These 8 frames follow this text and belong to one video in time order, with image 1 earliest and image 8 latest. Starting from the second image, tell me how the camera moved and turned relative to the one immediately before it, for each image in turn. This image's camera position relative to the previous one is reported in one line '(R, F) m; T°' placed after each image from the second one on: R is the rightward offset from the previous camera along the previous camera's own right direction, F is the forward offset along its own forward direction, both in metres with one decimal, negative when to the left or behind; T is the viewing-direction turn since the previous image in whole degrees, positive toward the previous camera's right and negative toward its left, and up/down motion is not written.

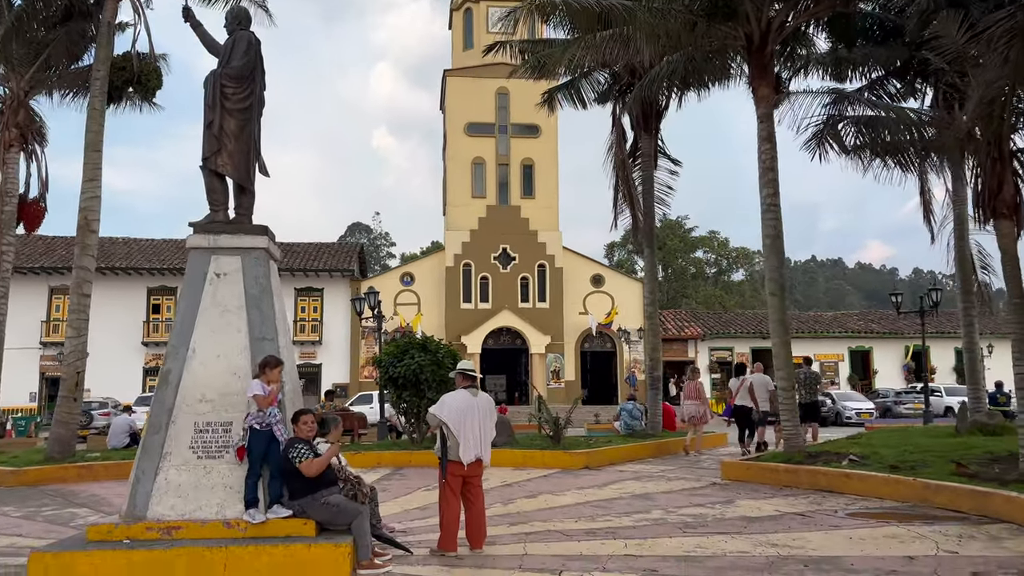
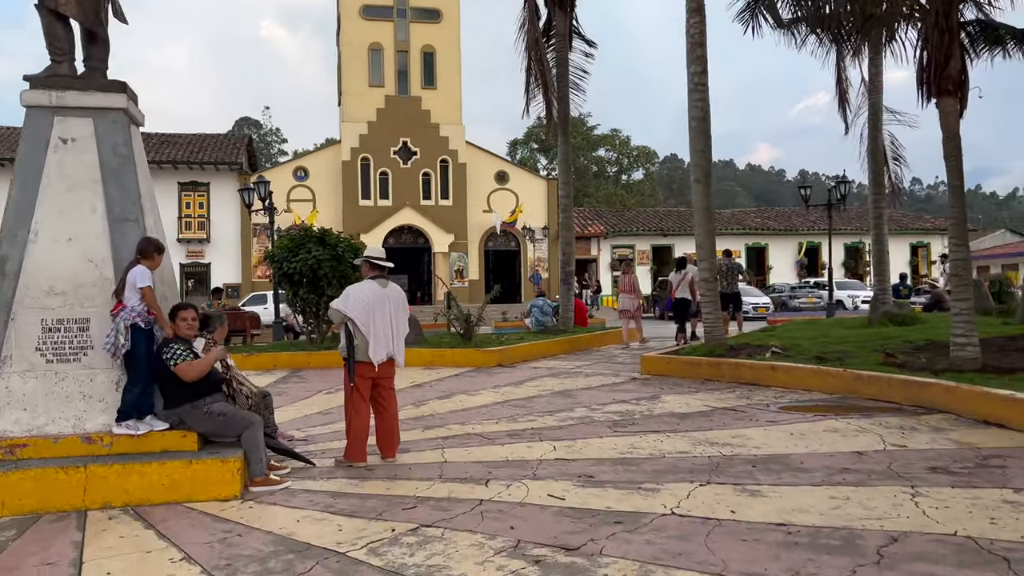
(-0.1, +0.9) m; +7°
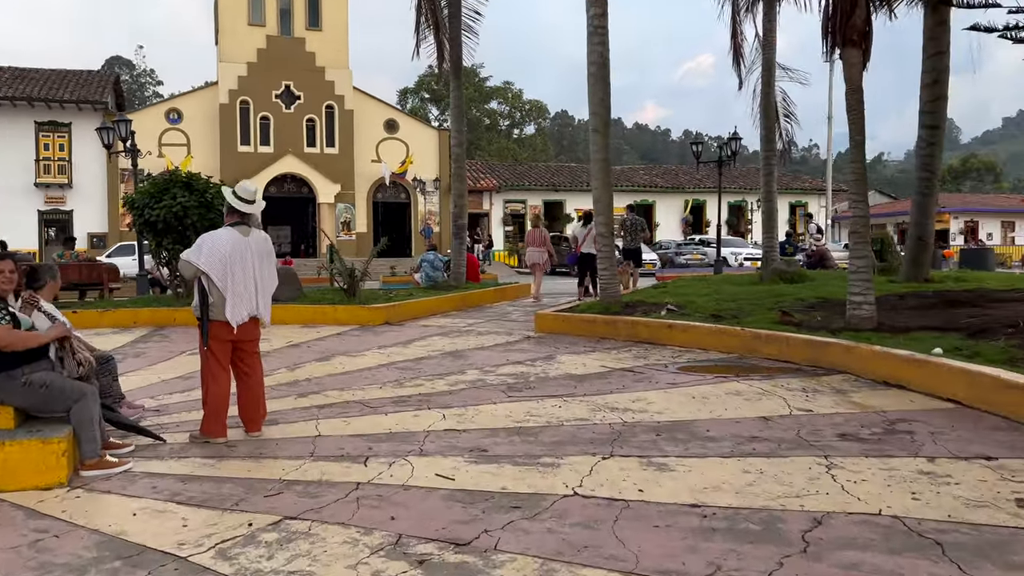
(0.0, +0.6) m; +7°
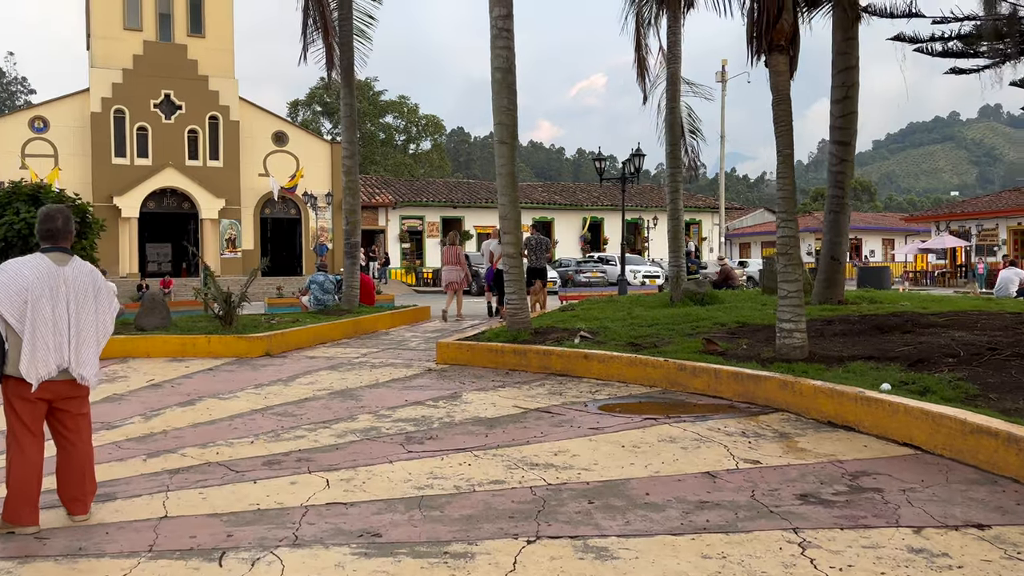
(0.0, +1.0) m; +7°
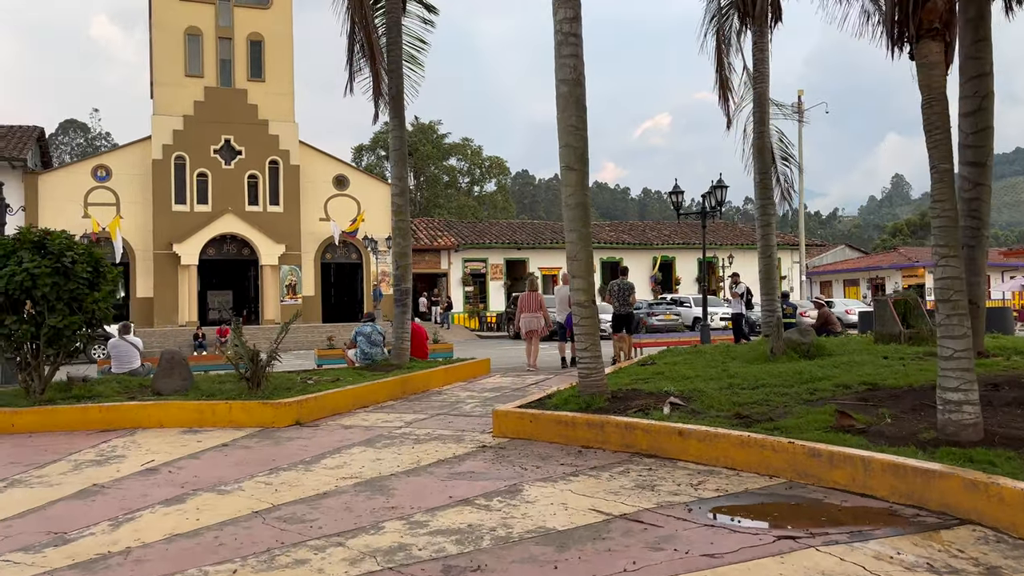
(0.0, +1.6) m; -4°
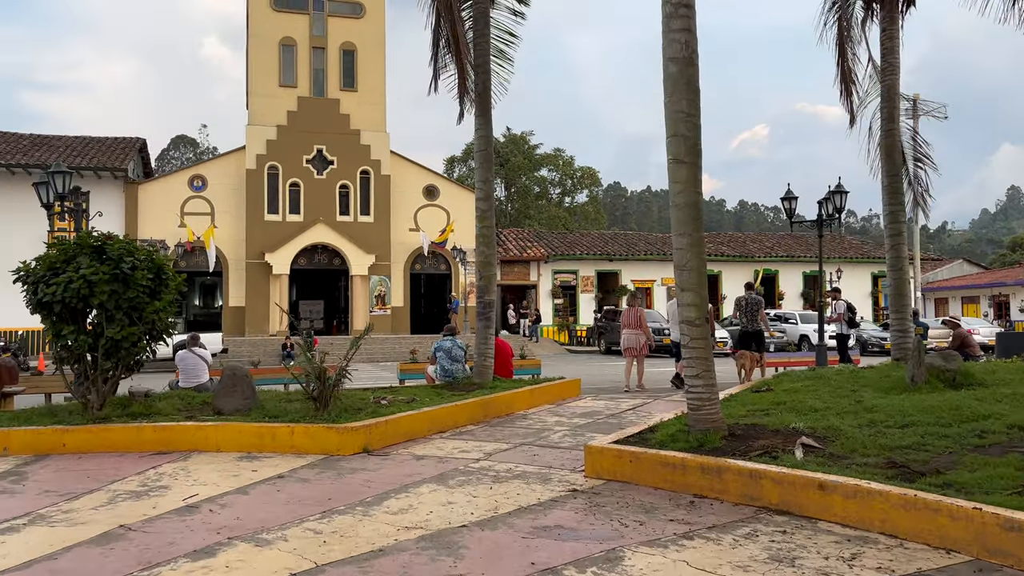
(-0.1, +1.1) m; -6°
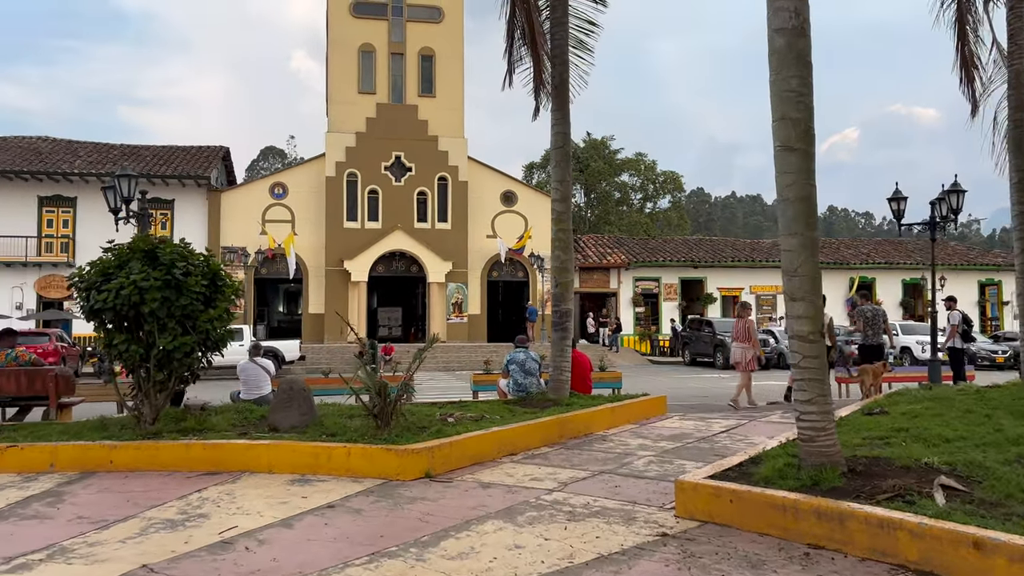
(0.0, +0.8) m; -5°
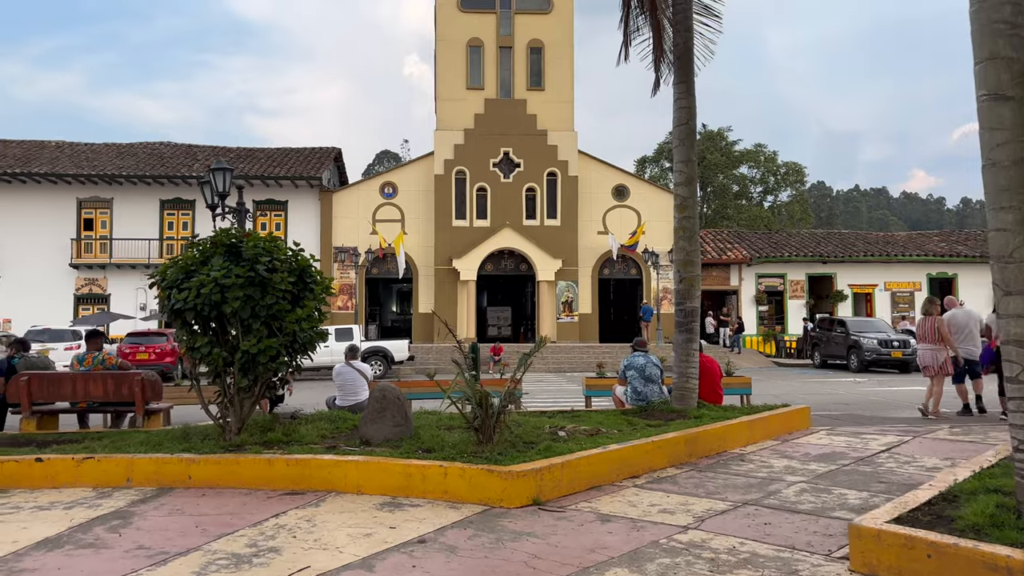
(-0.1, +1.0) m; -7°
